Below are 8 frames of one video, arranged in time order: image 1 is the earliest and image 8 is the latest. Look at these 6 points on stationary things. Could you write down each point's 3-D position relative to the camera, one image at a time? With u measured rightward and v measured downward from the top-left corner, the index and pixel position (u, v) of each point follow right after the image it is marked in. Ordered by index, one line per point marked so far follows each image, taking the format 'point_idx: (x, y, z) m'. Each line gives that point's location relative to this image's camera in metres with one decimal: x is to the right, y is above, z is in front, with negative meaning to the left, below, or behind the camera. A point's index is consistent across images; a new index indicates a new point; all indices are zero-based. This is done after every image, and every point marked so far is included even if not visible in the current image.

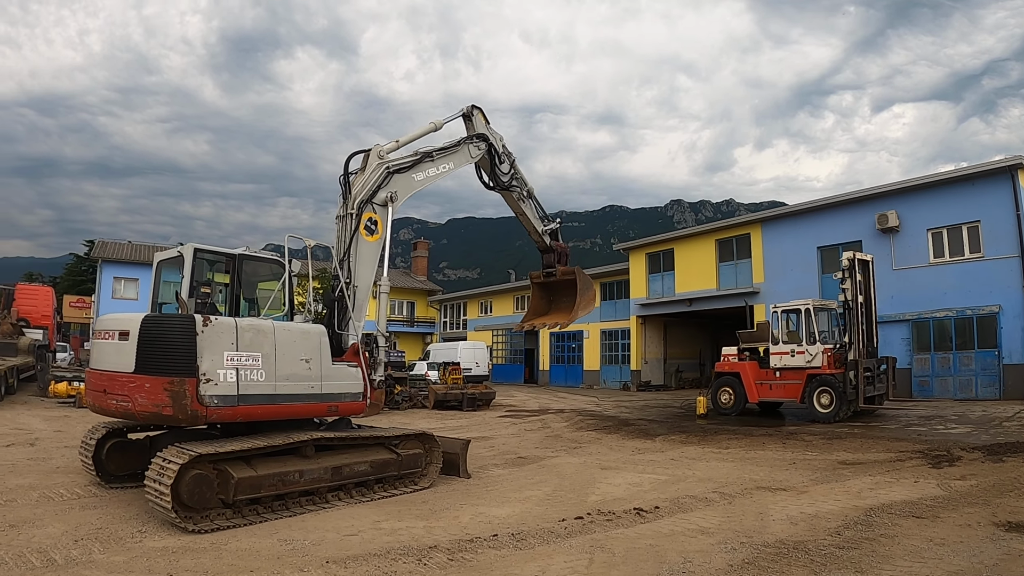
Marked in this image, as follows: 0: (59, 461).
0: (-6.5, -2.5, +9.9) m
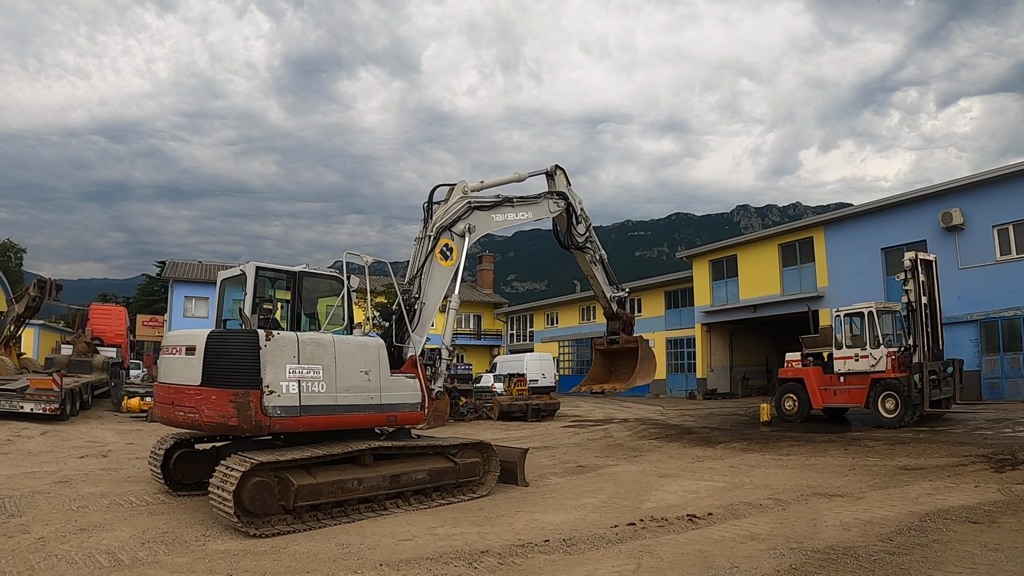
0: (-5.8, -2.8, +10.4) m
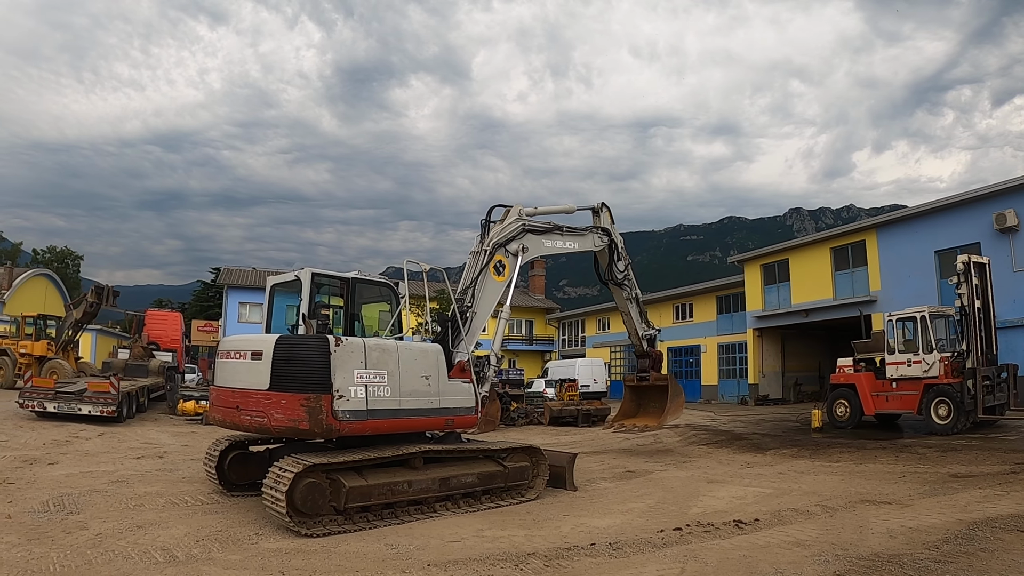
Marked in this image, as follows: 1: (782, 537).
0: (-5.1, -2.9, +10.9) m
1: (+2.0, -1.8, +5.1) m
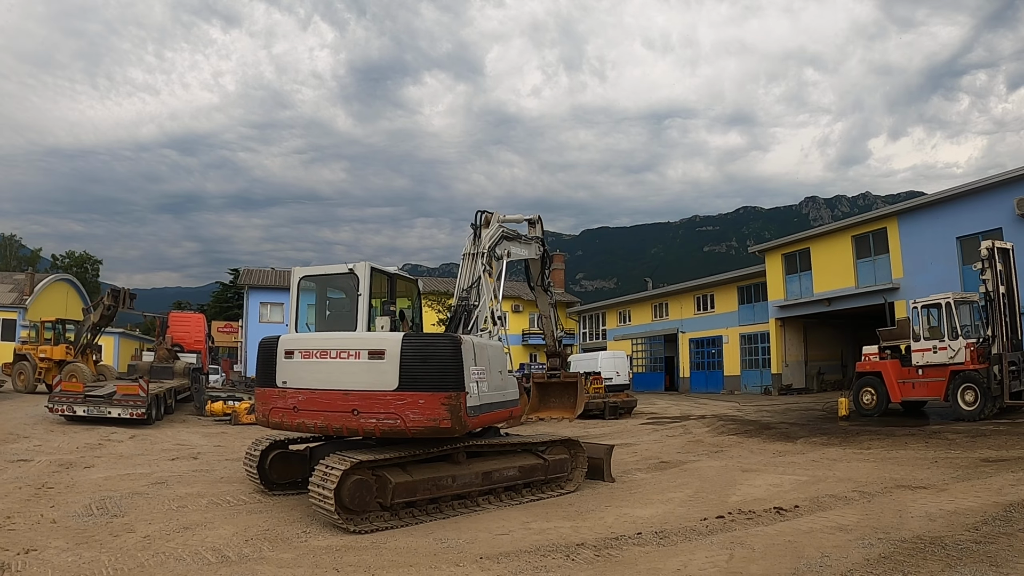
0: (-4.6, -3.0, +11.2) m
1: (+2.3, -1.7, +5.2) m
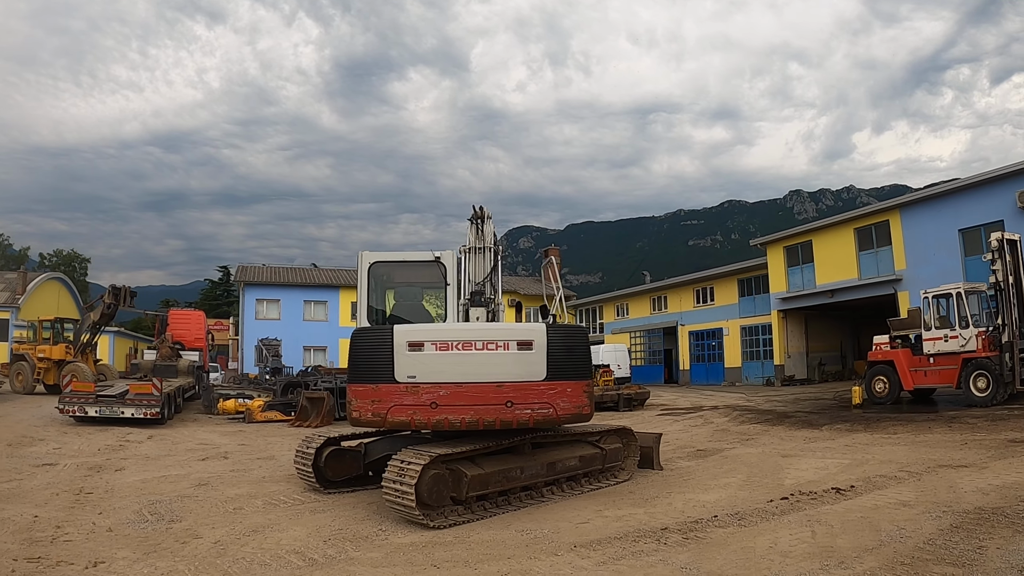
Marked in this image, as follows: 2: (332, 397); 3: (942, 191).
0: (-4.1, -2.9, +11.4) m
1: (+3.0, -1.7, +5.6) m
2: (-4.9, -3.0, +19.2) m
3: (+11.4, +2.6, +18.6) m
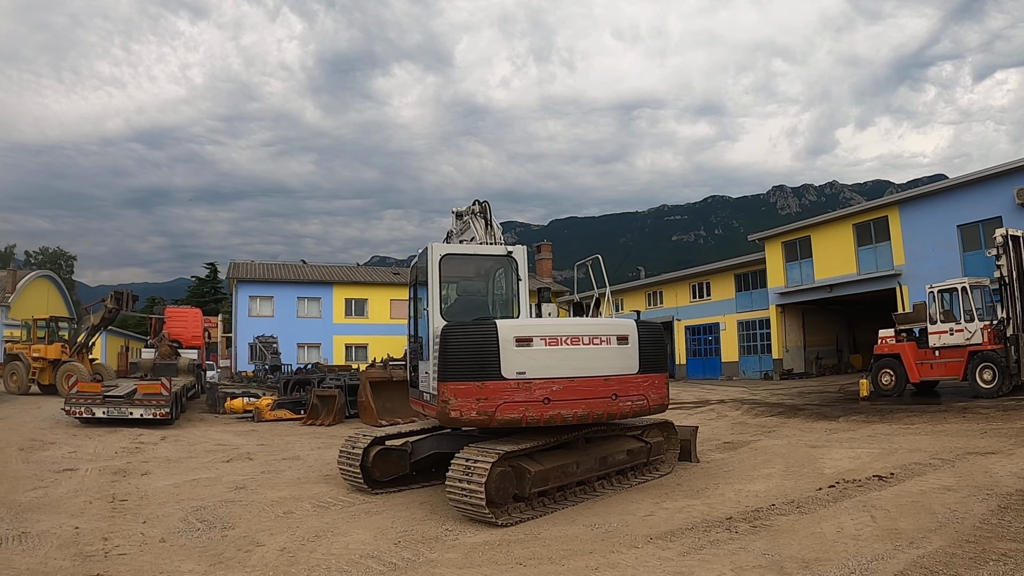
0: (-3.6, -2.9, +11.6) m
1: (+3.5, -1.7, +6.0) m
2: (-4.7, -2.9, +19.3) m
3: (+11.6, +2.7, +19.1) m
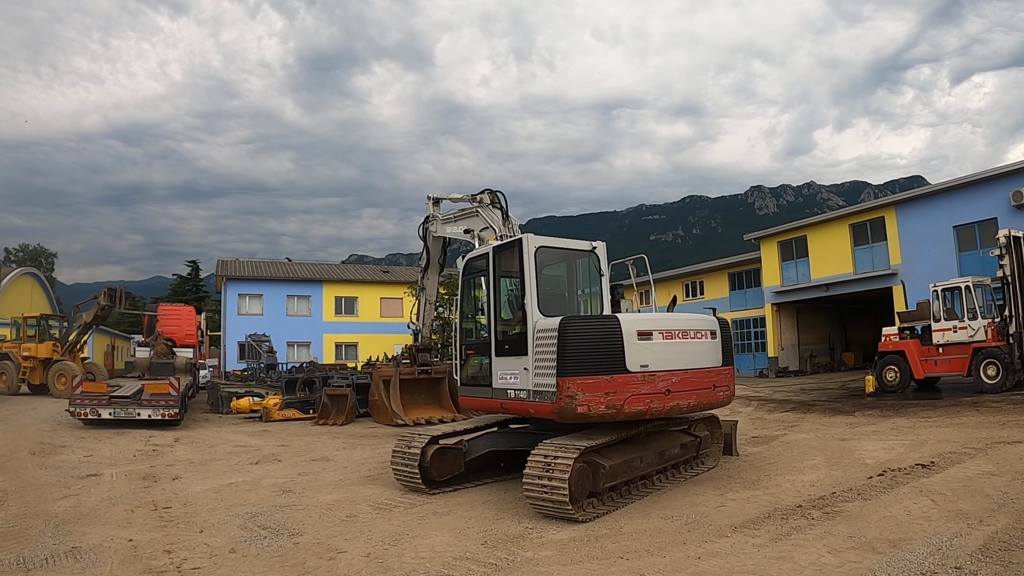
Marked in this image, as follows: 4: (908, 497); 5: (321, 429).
0: (-3.2, -2.9, +11.8) m
1: (+4.2, -1.7, +6.4) m
2: (-4.4, -2.9, +19.5) m
3: (+11.9, +2.7, +19.7) m
4: (+3.2, -1.6, +5.7) m
5: (-4.7, -3.4, +17.4) m
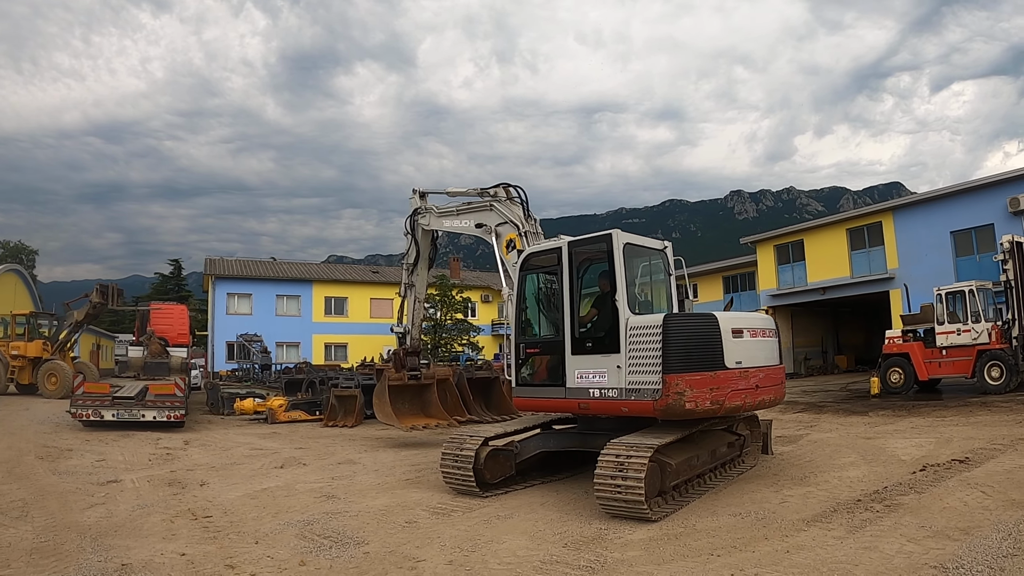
0: (-2.8, -2.9, +11.9) m
1: (+4.7, -1.7, +6.7) m
2: (-4.2, -2.9, +19.6) m
3: (+12.1, +2.6, +20.2) m
4: (+3.7, -1.7, +6.0) m
5: (-4.5, -3.5, +17.5) m
